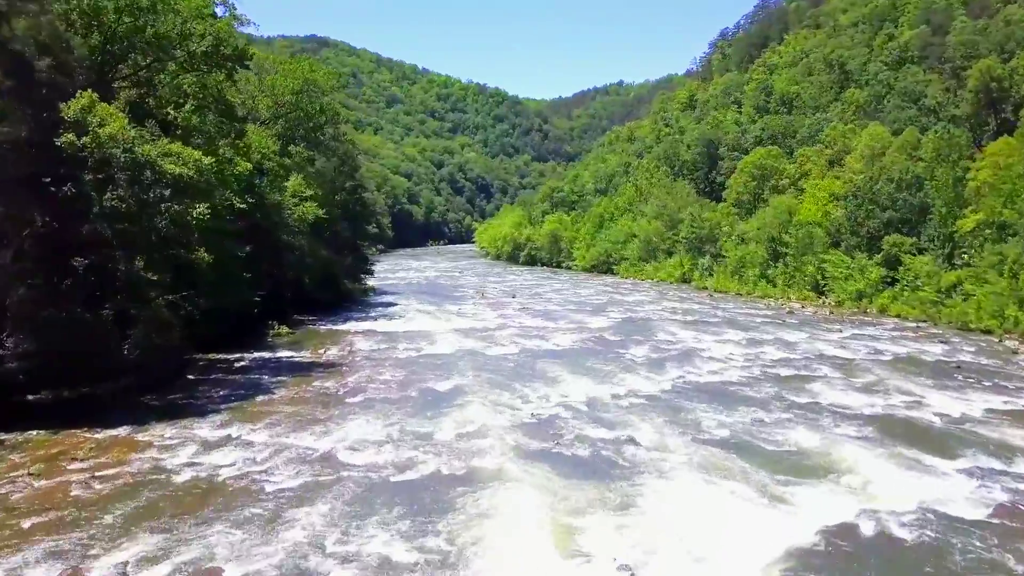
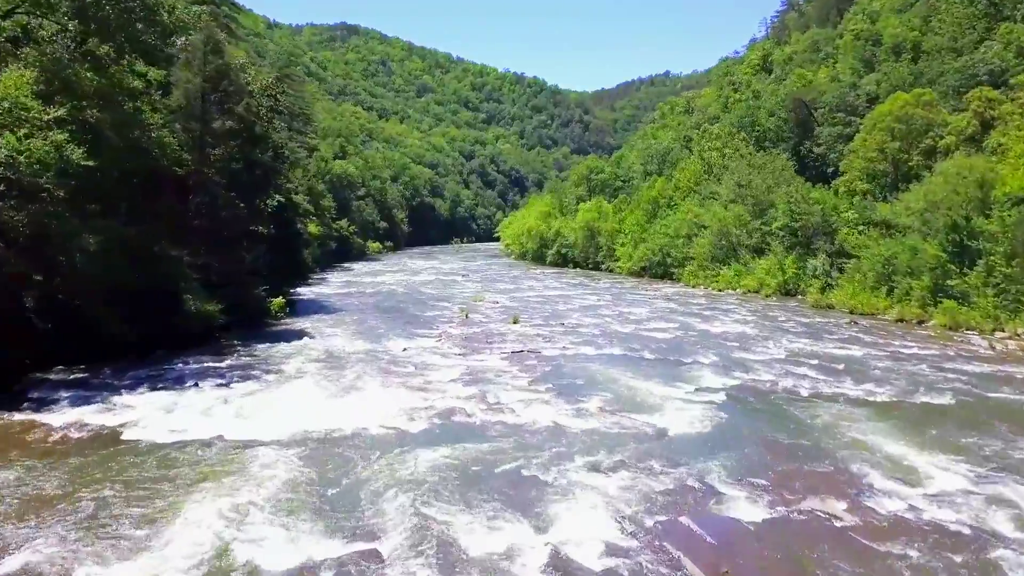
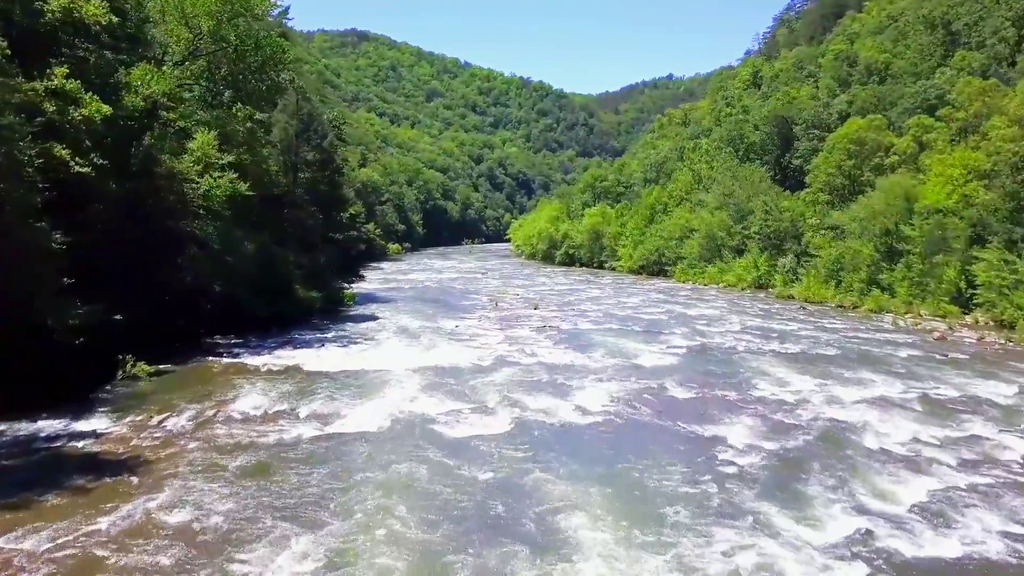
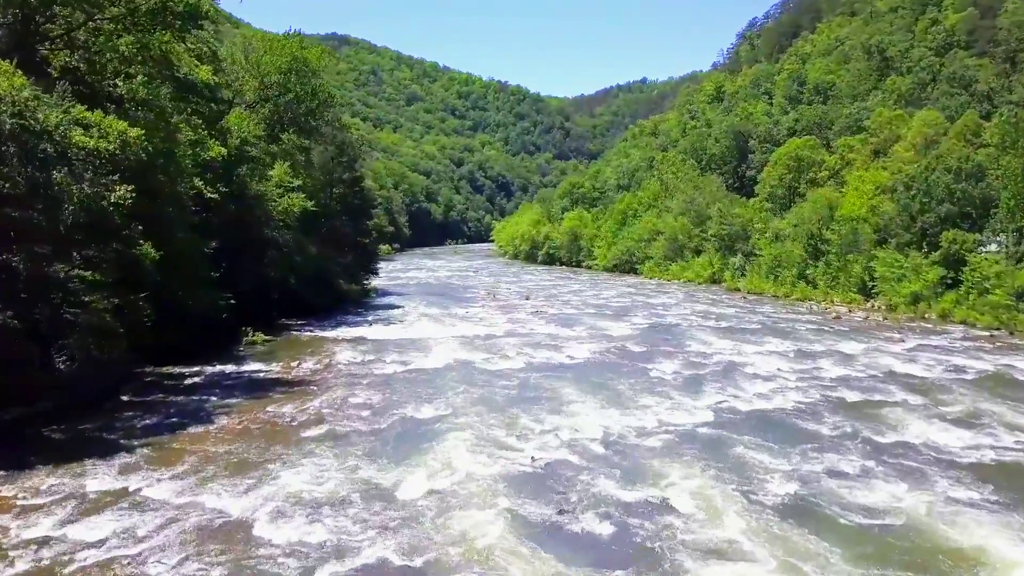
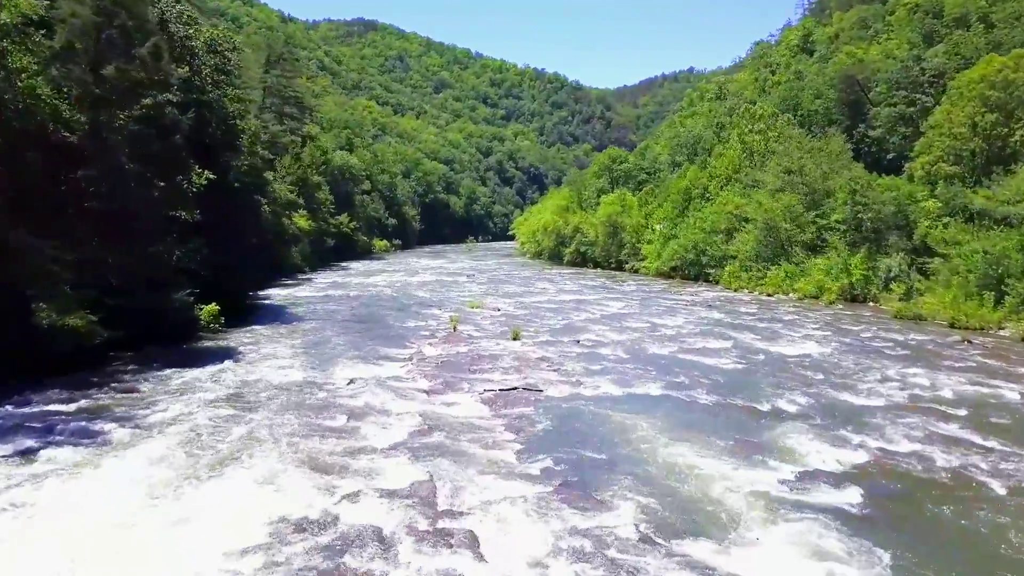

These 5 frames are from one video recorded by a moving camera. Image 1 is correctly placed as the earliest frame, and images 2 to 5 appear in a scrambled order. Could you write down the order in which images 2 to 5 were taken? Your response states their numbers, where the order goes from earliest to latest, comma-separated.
4, 3, 2, 5
